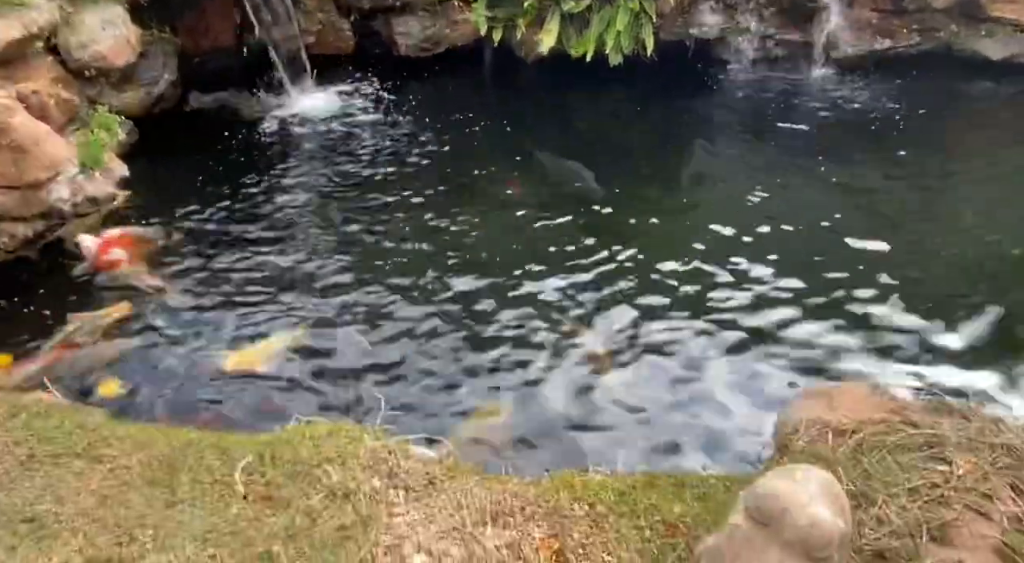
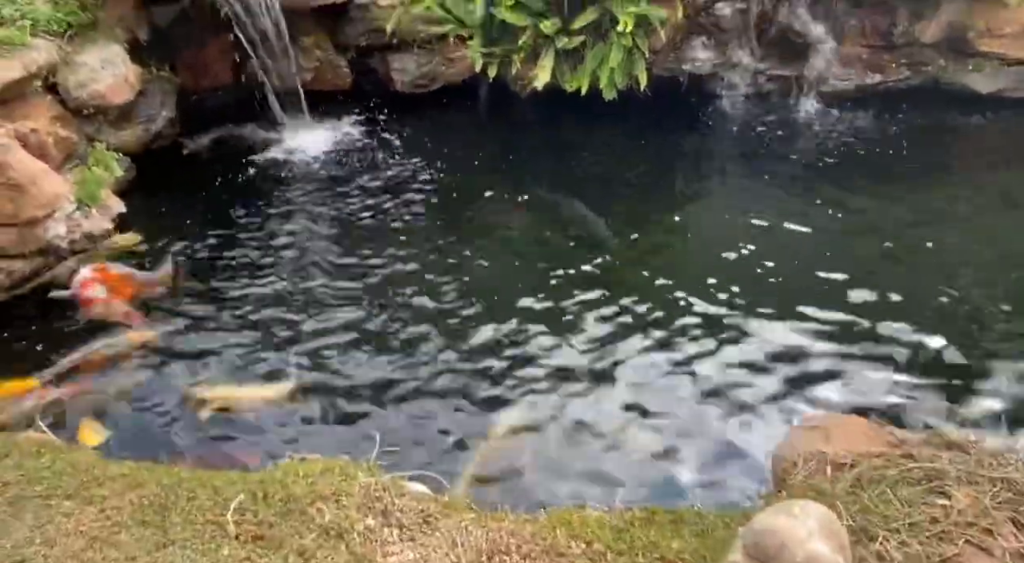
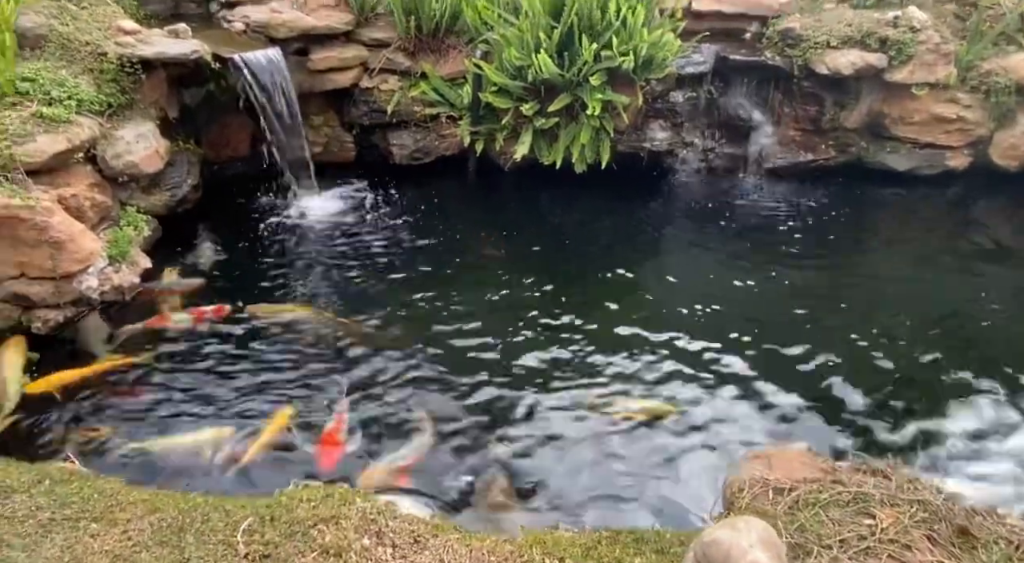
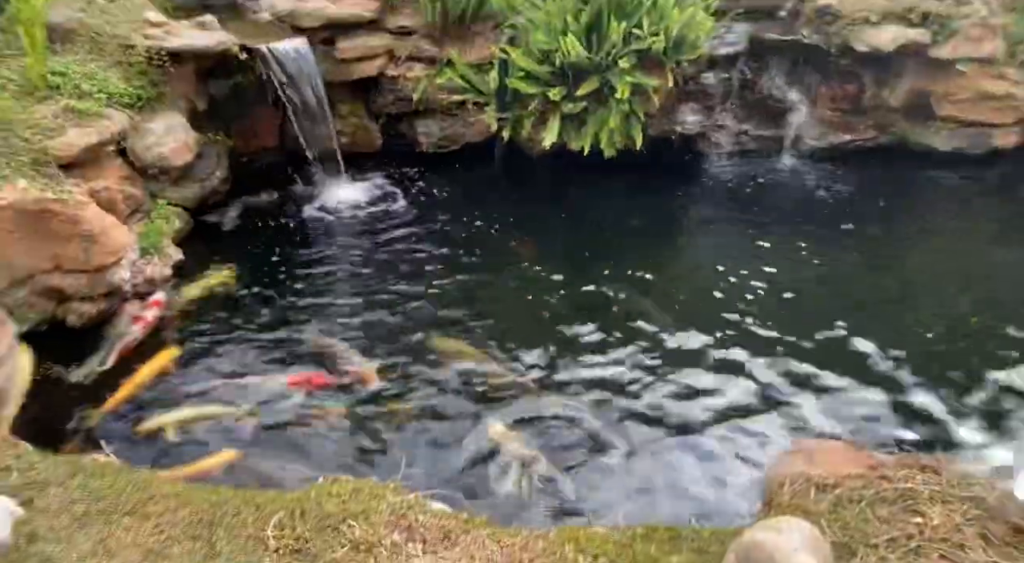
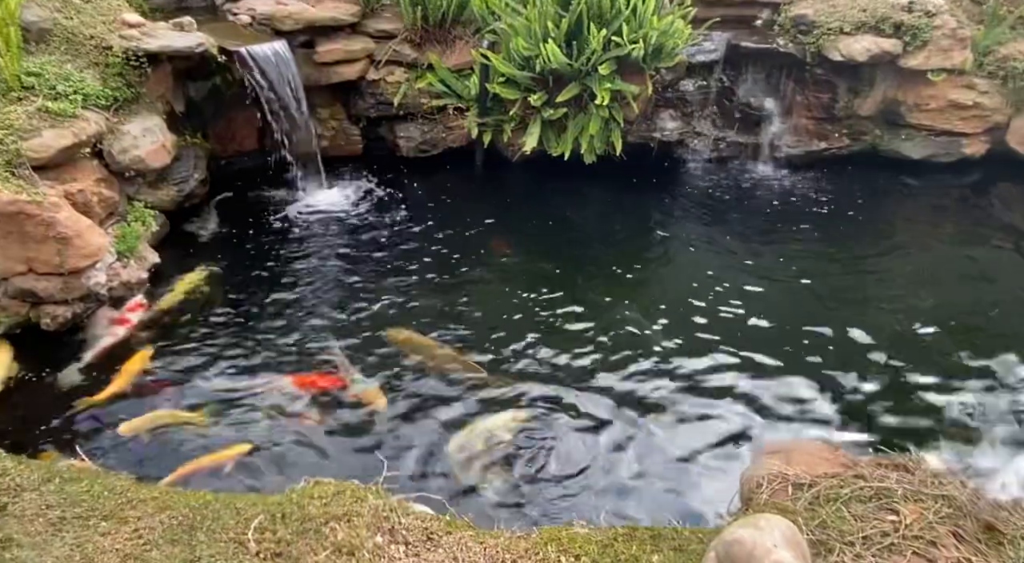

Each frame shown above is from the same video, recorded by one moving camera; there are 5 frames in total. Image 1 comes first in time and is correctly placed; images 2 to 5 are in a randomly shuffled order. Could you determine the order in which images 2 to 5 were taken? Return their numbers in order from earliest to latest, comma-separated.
2, 4, 5, 3
